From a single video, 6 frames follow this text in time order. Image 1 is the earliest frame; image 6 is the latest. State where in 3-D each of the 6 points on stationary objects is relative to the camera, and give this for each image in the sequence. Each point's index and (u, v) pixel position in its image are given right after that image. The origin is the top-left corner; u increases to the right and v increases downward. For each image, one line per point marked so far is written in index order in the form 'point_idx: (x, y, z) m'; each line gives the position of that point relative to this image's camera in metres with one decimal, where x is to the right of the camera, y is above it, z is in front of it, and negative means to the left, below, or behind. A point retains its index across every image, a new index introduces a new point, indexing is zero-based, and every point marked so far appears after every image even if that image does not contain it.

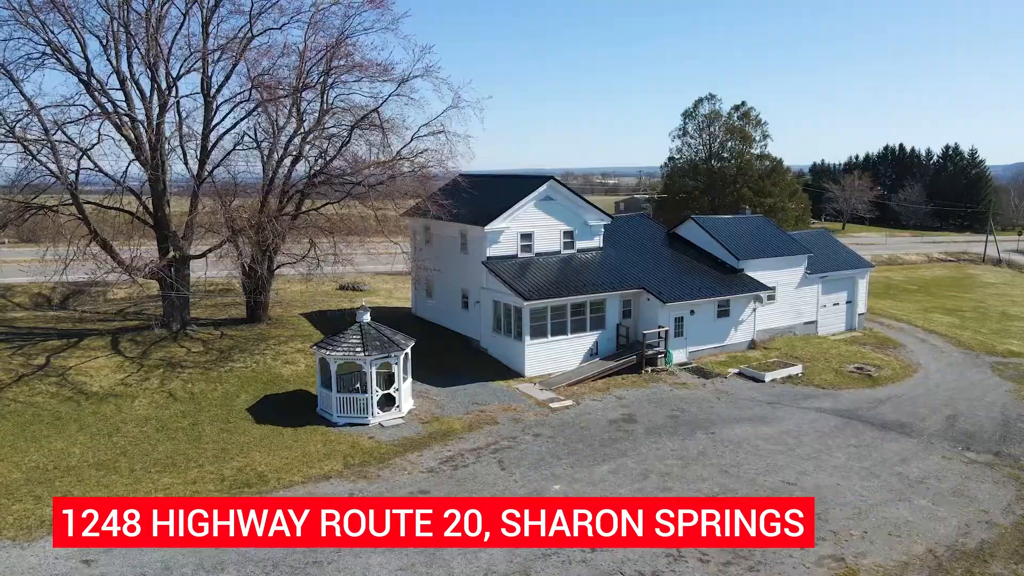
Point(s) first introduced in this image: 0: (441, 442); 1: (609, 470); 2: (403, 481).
0: (-1.7, -3.7, +17.4) m
1: (+2.1, -4.1, +16.0) m
2: (-2.3, -4.1, +15.2) m
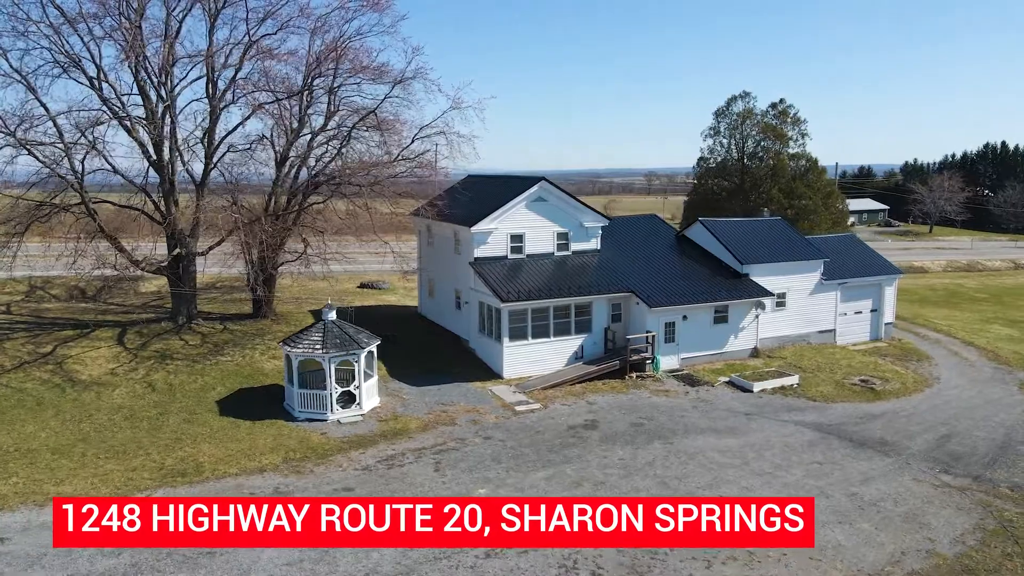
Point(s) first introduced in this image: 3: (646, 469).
0: (-3.0, -3.7, +17.5) m
1: (+0.7, -4.1, +15.8) m
2: (-3.8, -4.0, +15.4) m
3: (+3.0, -4.1, +16.3) m
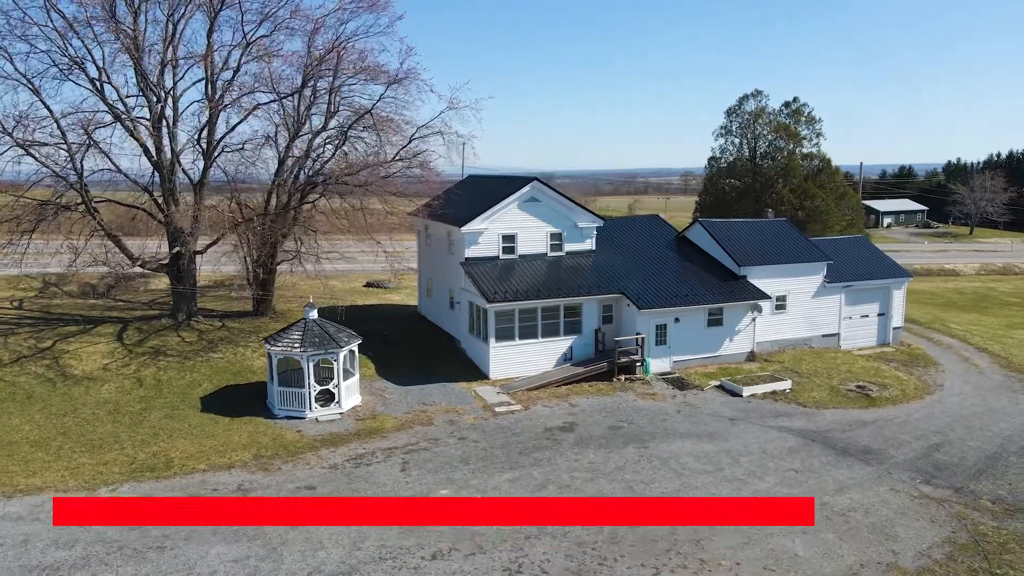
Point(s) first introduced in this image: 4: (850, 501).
0: (-3.7, -3.7, +17.6) m
1: (-0.1, -4.1, +15.7) m
2: (-4.6, -4.0, +15.5) m
3: (+2.3, -4.1, +16.1) m
4: (+7.0, -4.5, +15.0) m
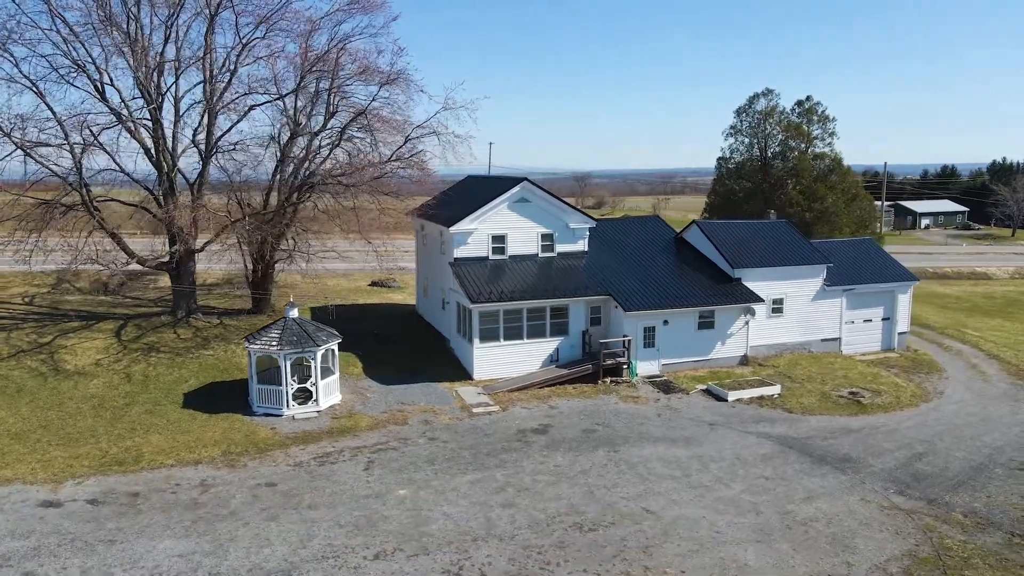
0: (-4.4, -3.7, +17.7) m
1: (-0.9, -4.2, +15.7) m
2: (-5.4, -4.0, +15.7) m
3: (+1.5, -4.2, +16.0) m
4: (+6.2, -4.5, +14.7) m
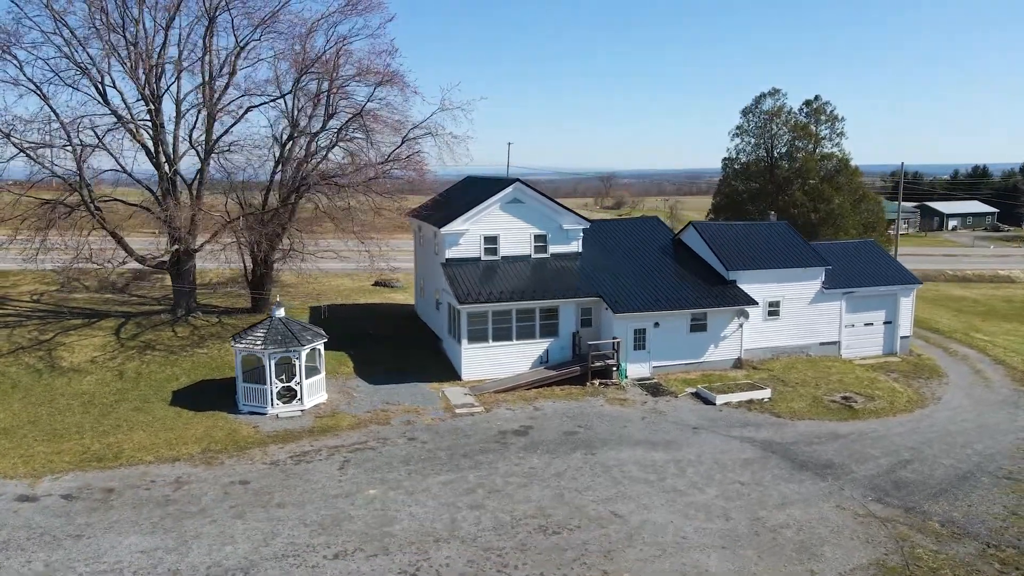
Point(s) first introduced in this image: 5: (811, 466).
0: (-4.9, -3.7, +17.9) m
1: (-1.5, -4.2, +15.7) m
2: (-6.0, -4.0, +15.9) m
3: (+0.9, -4.2, +15.9) m
4: (+5.5, -4.6, +14.5) m
5: (+7.1, -4.2, +17.1) m
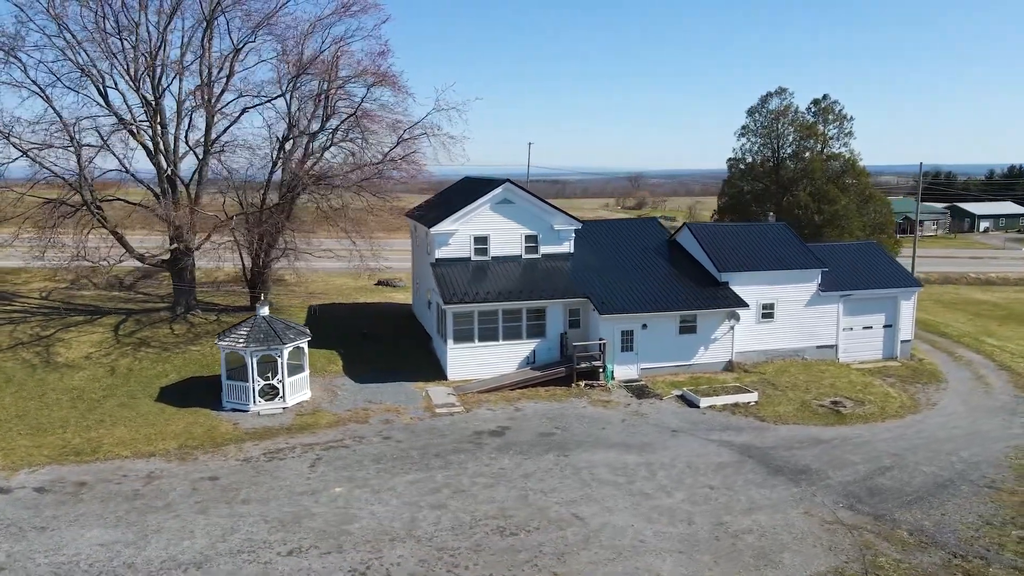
0: (-5.6, -3.7, +18.1) m
1: (-2.2, -4.2, +15.8) m
2: (-6.8, -4.0, +16.1) m
3: (+0.2, -4.2, +15.9) m
4: (+4.7, -4.7, +14.3) m
5: (+6.5, -4.3, +16.9) m
